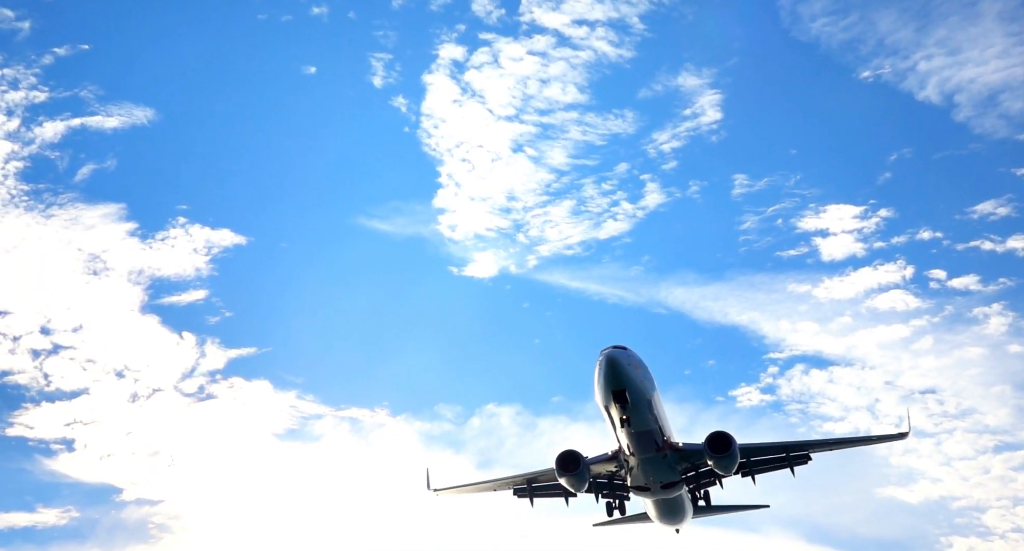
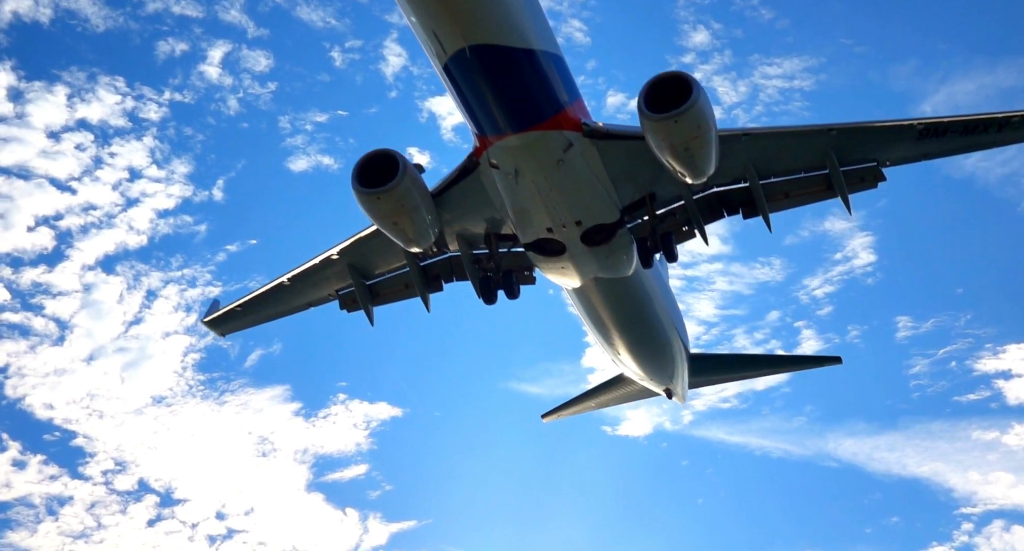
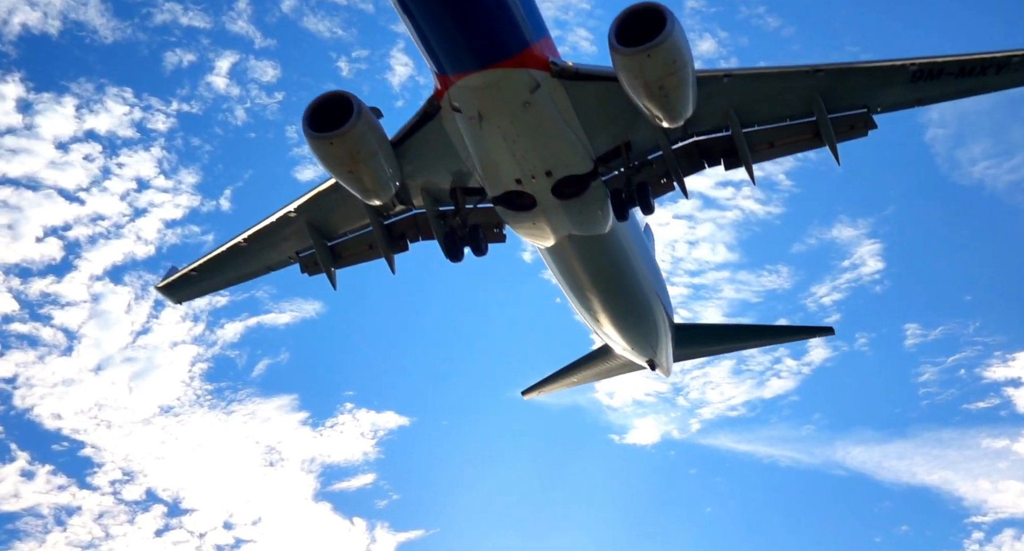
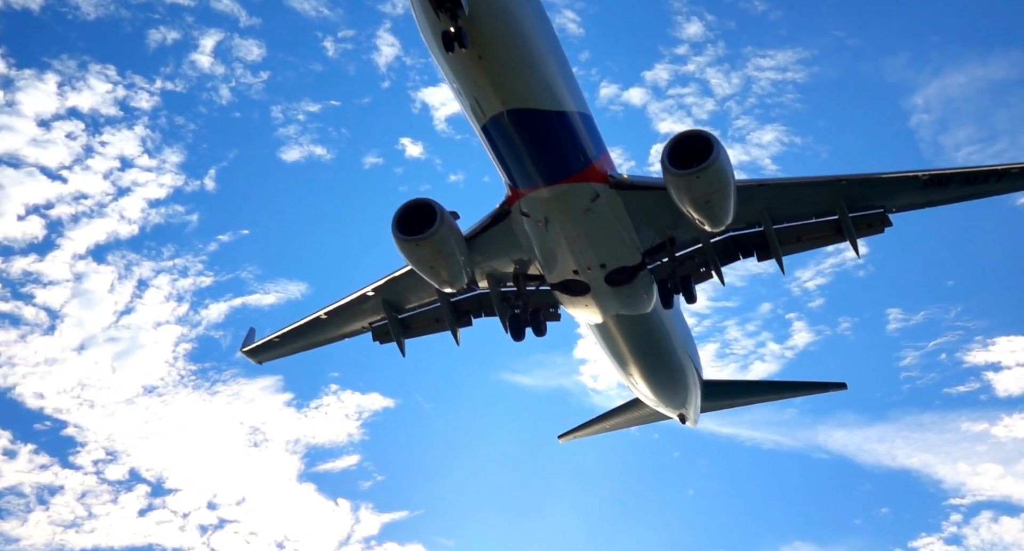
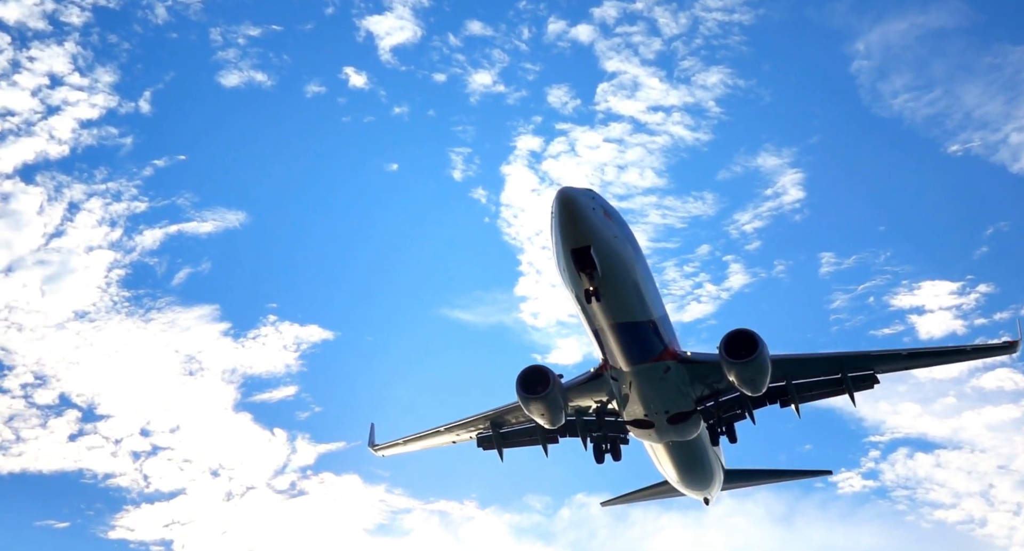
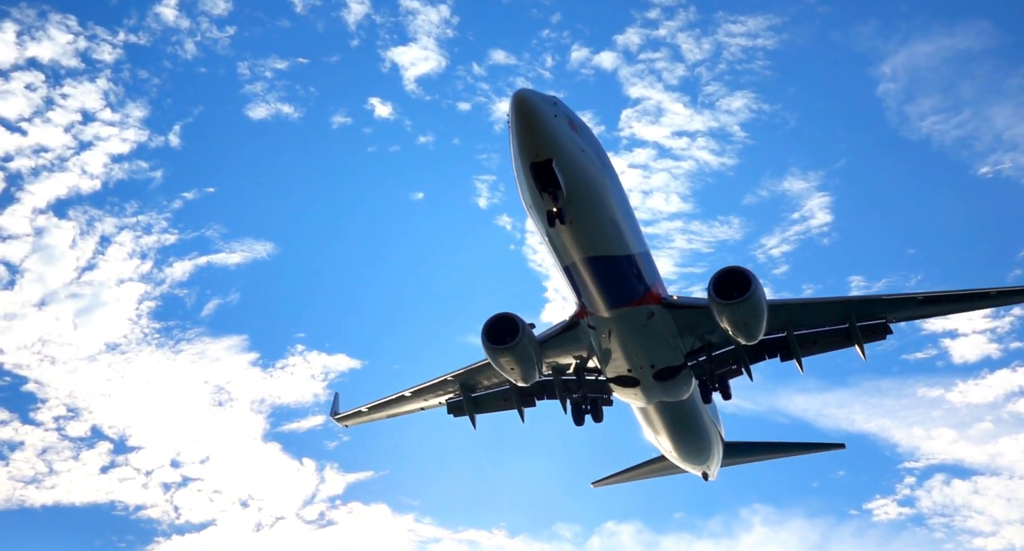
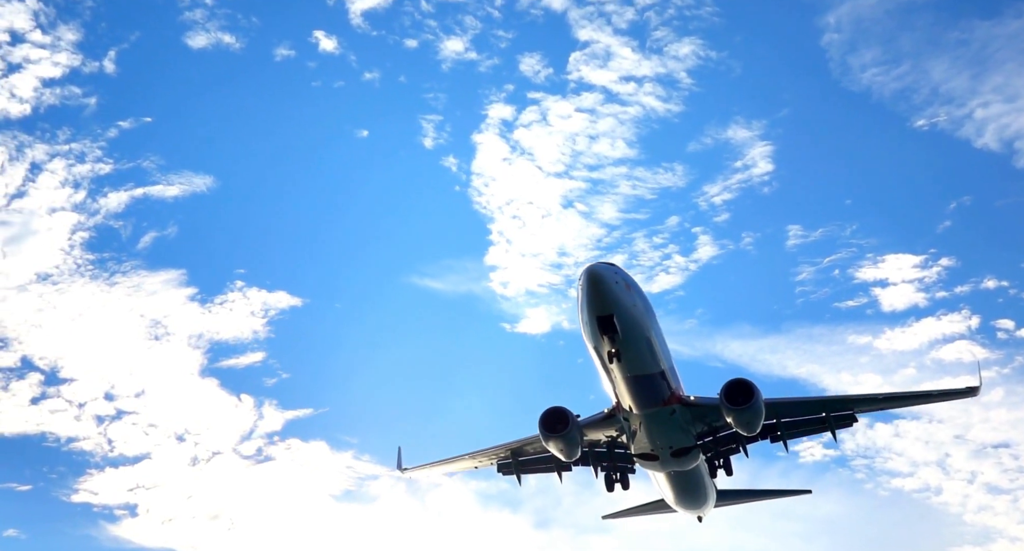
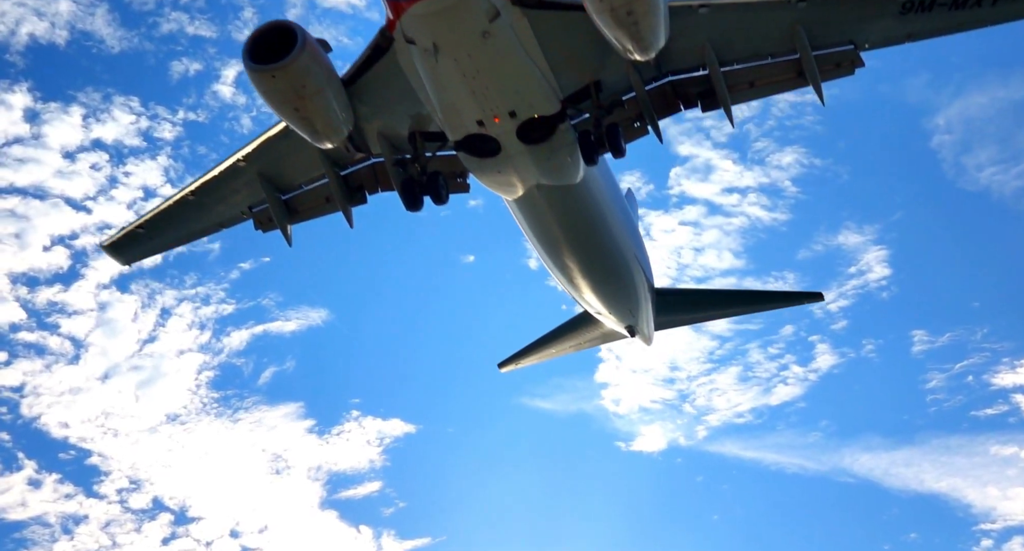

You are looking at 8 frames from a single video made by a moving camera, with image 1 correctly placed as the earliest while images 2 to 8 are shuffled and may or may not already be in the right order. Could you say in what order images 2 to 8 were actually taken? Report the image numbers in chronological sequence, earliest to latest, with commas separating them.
7, 5, 6, 4, 2, 3, 8
